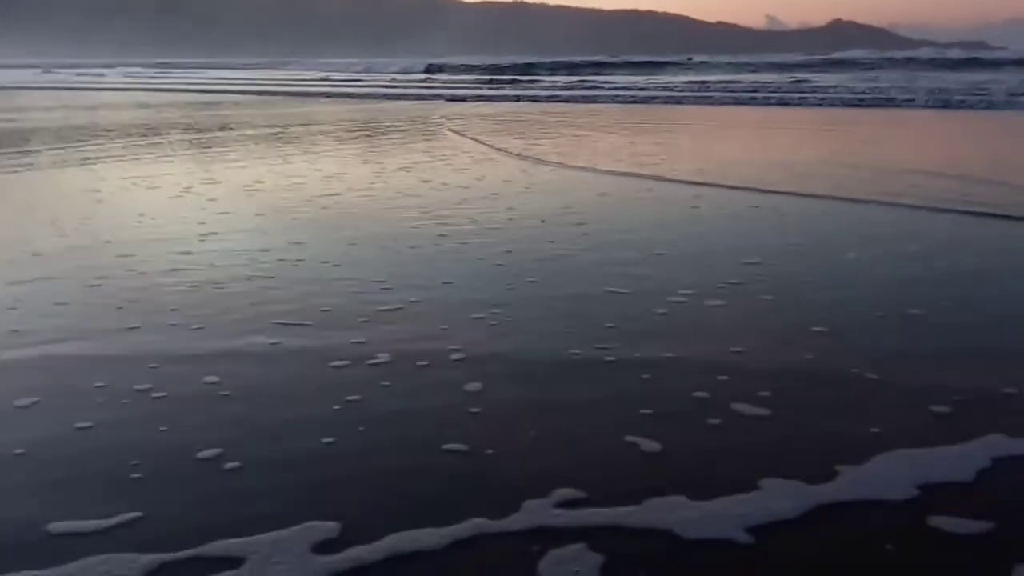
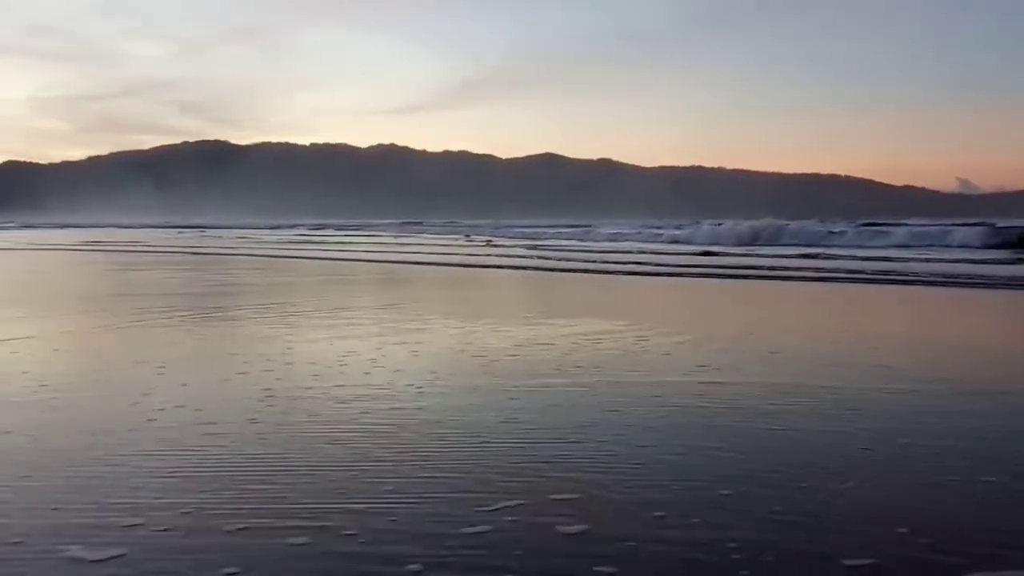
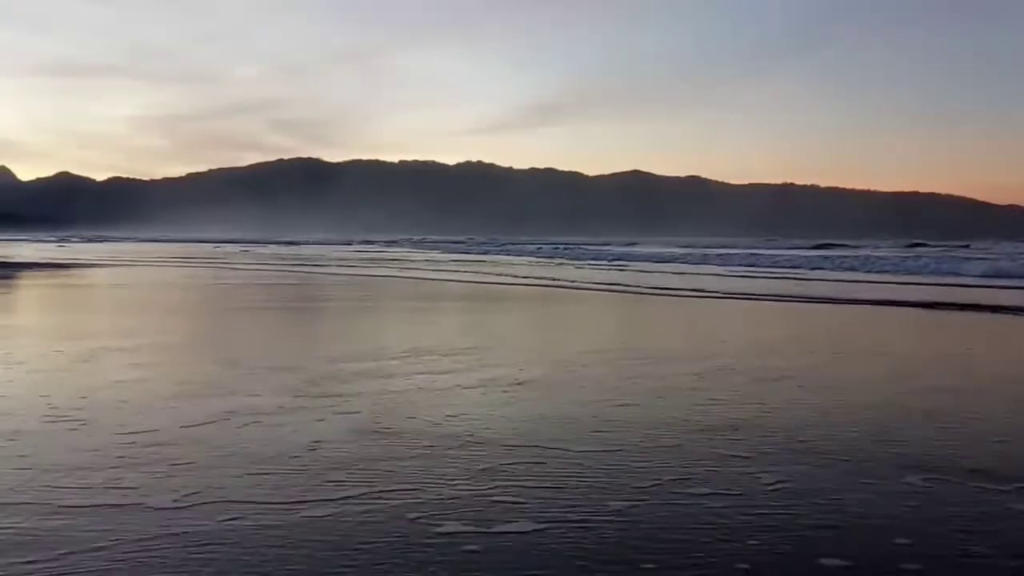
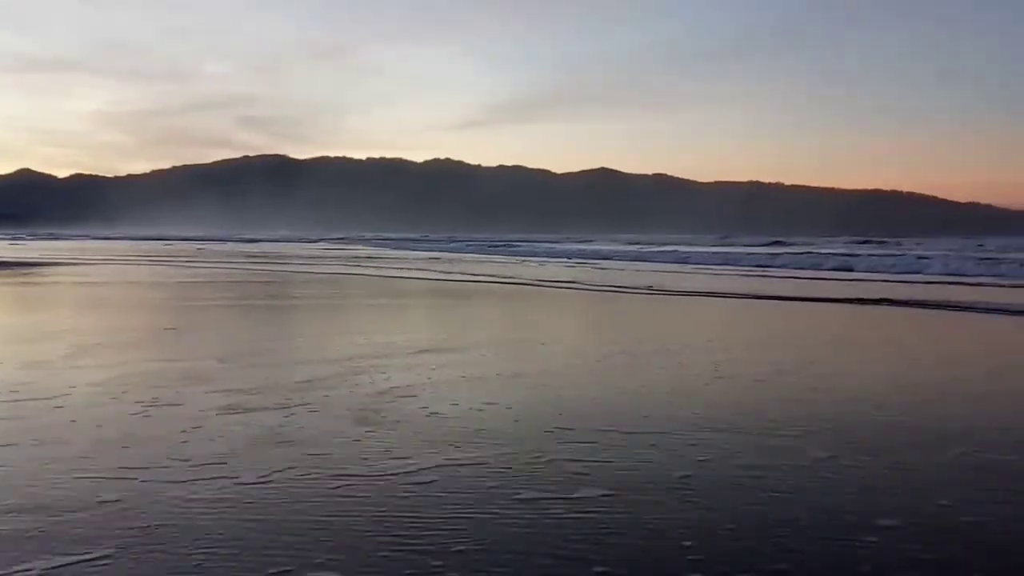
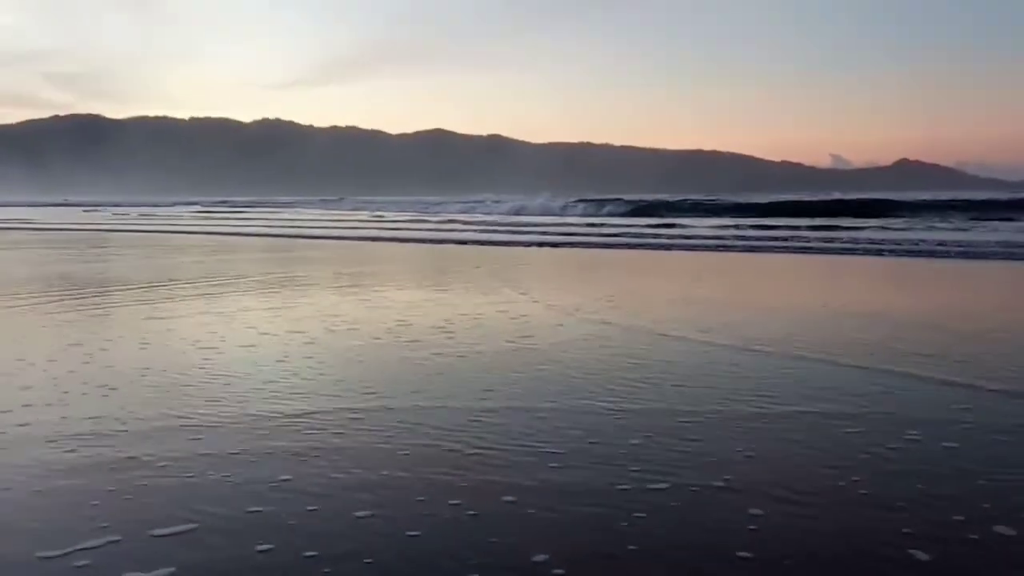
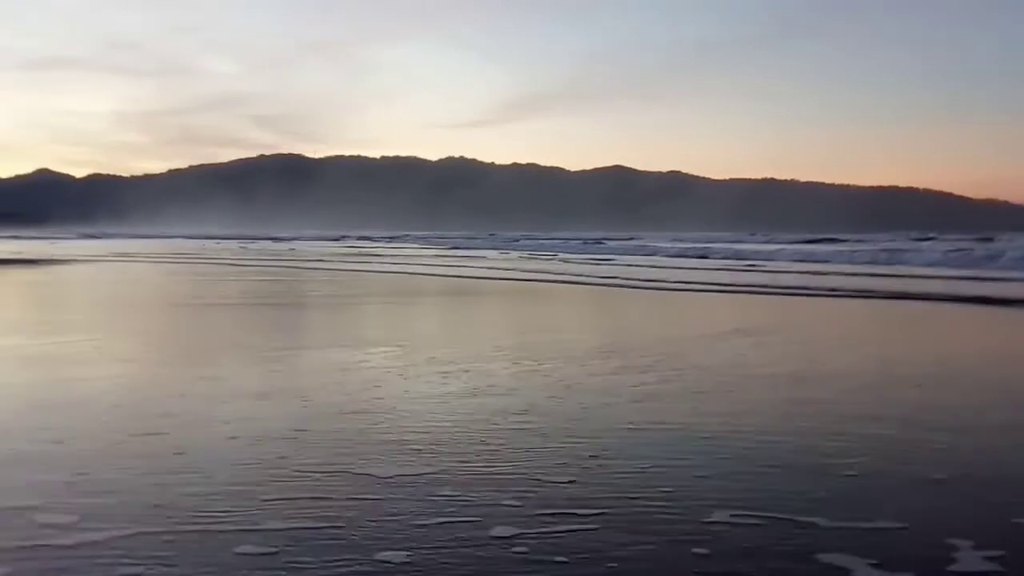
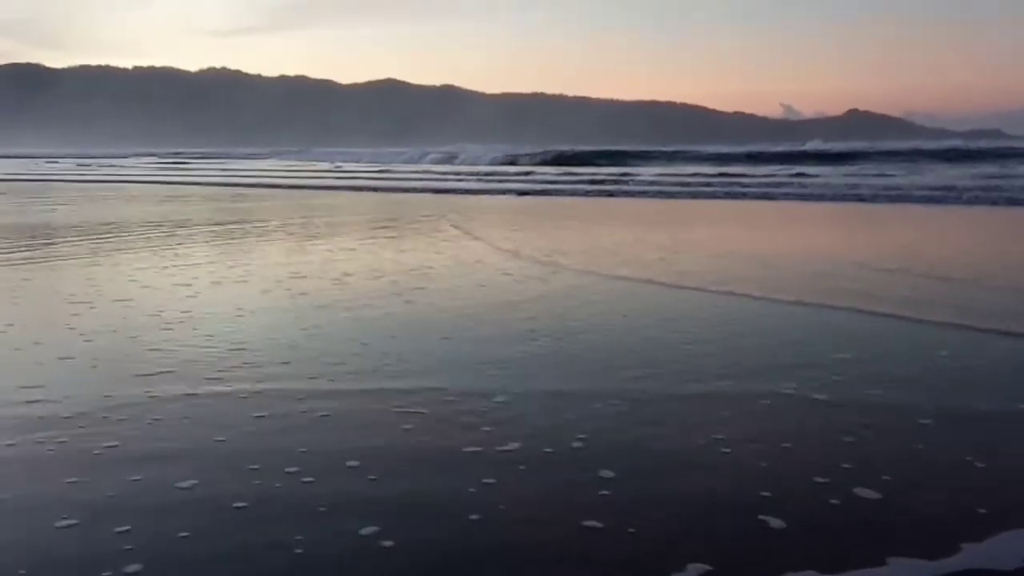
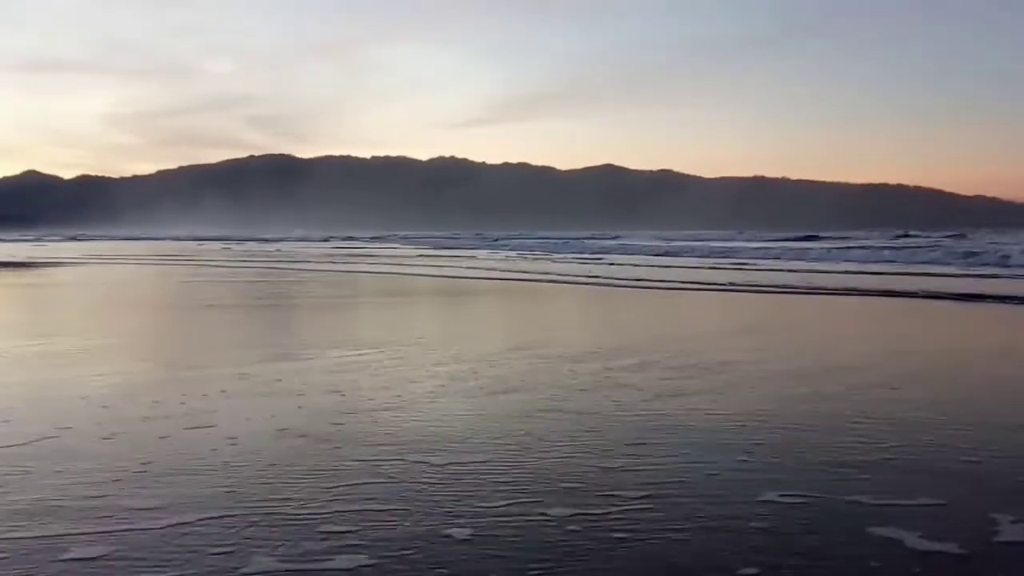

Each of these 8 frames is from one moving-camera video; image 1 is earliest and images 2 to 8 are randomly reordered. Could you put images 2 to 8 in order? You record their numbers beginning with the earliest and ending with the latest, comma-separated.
7, 5, 2, 6, 8, 3, 4
